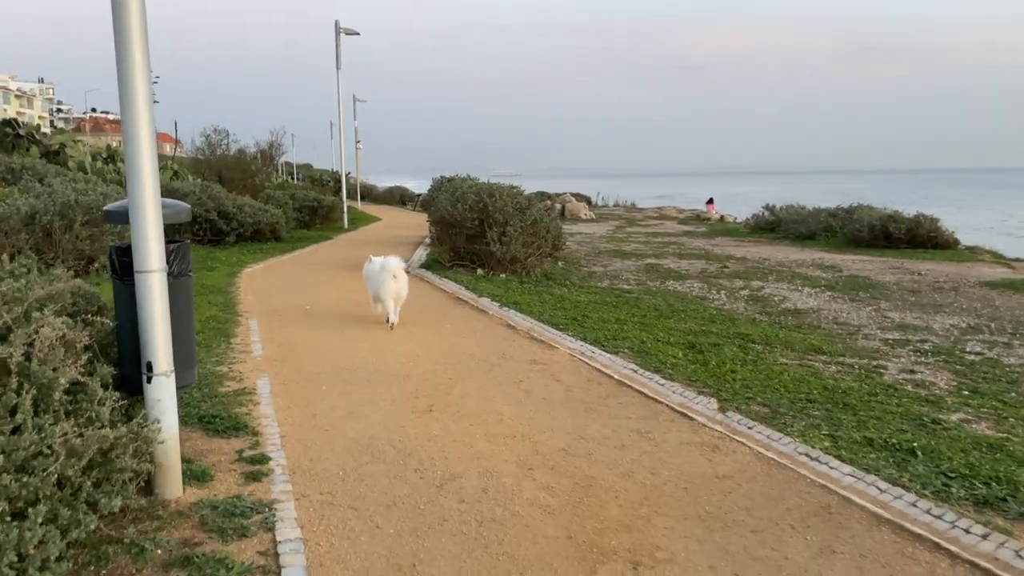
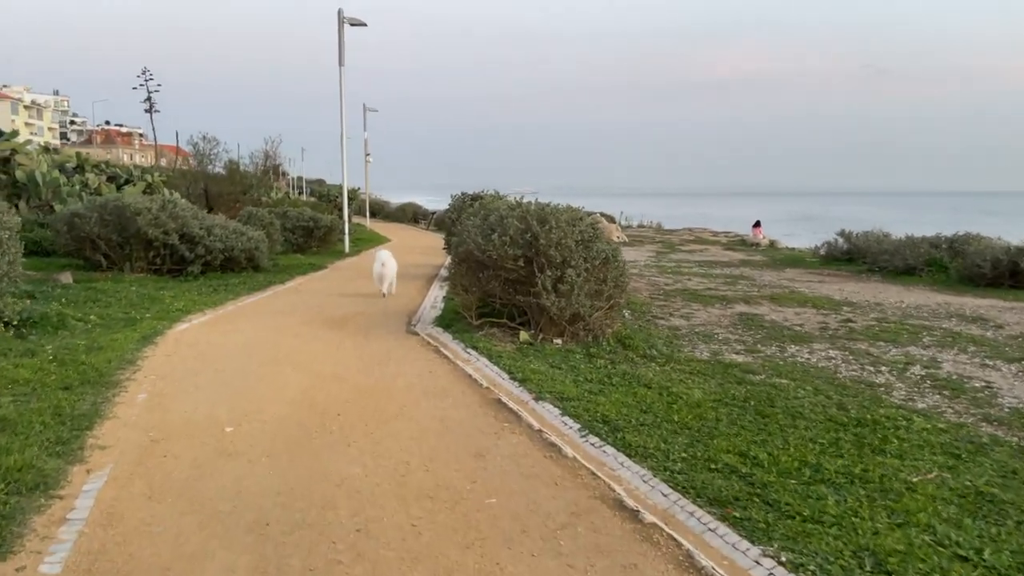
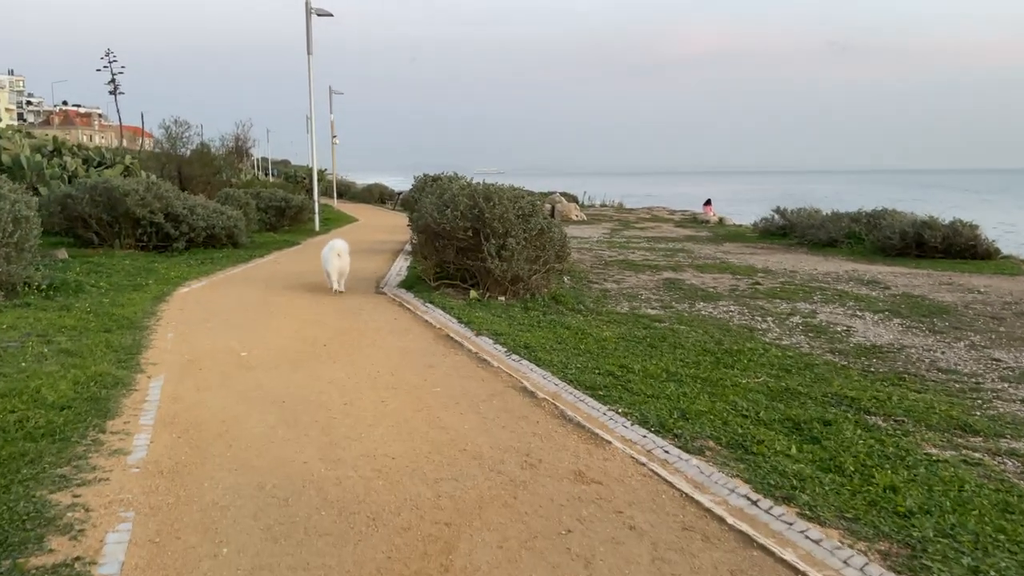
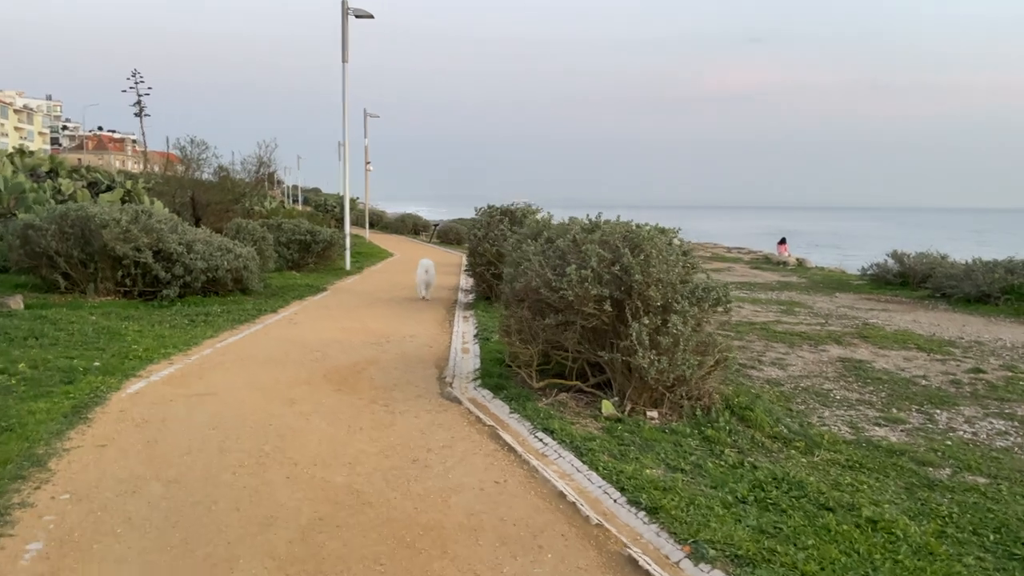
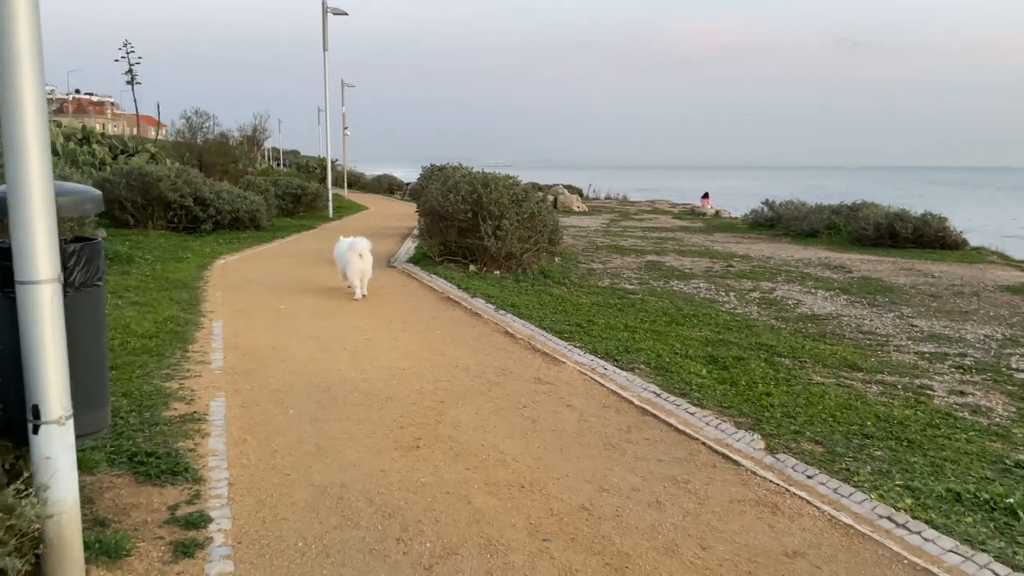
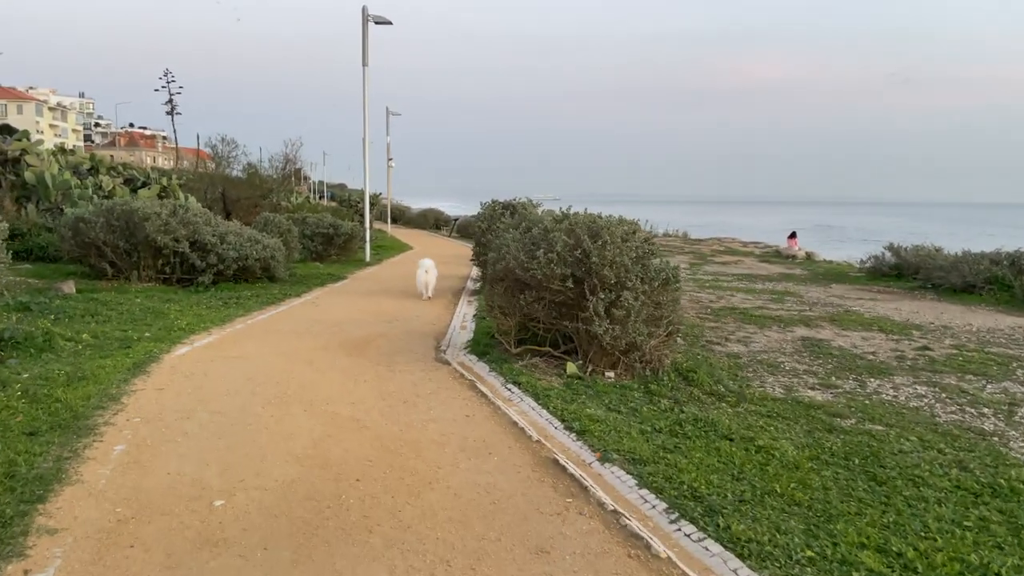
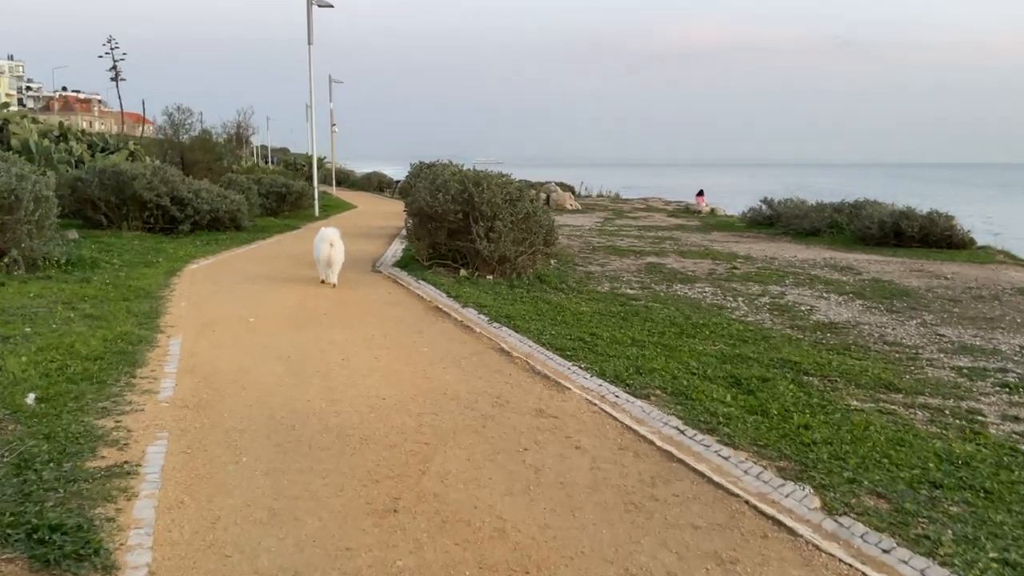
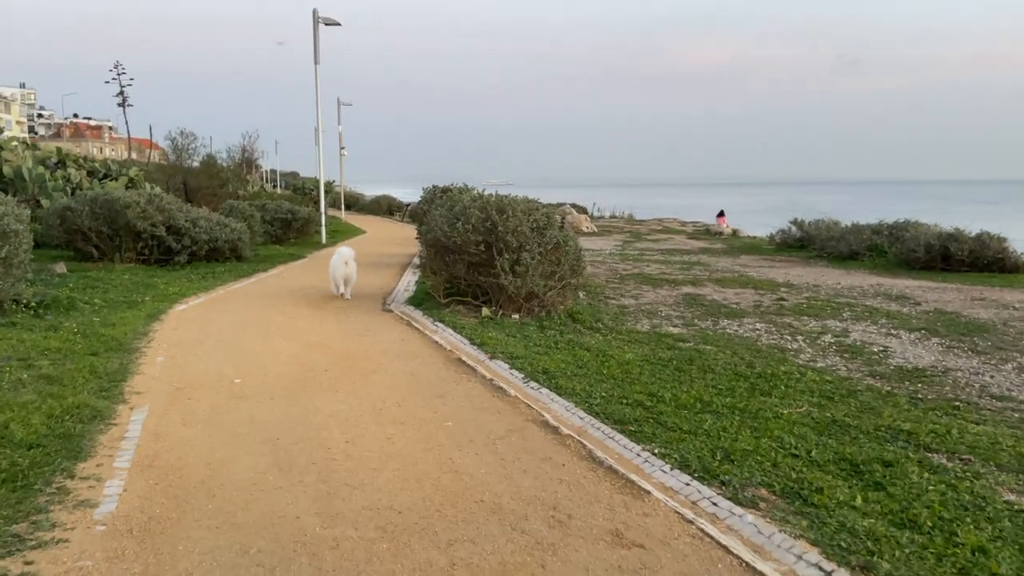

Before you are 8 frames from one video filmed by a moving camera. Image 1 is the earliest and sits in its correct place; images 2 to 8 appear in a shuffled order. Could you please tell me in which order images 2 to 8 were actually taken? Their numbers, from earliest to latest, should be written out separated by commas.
5, 7, 3, 8, 2, 6, 4
